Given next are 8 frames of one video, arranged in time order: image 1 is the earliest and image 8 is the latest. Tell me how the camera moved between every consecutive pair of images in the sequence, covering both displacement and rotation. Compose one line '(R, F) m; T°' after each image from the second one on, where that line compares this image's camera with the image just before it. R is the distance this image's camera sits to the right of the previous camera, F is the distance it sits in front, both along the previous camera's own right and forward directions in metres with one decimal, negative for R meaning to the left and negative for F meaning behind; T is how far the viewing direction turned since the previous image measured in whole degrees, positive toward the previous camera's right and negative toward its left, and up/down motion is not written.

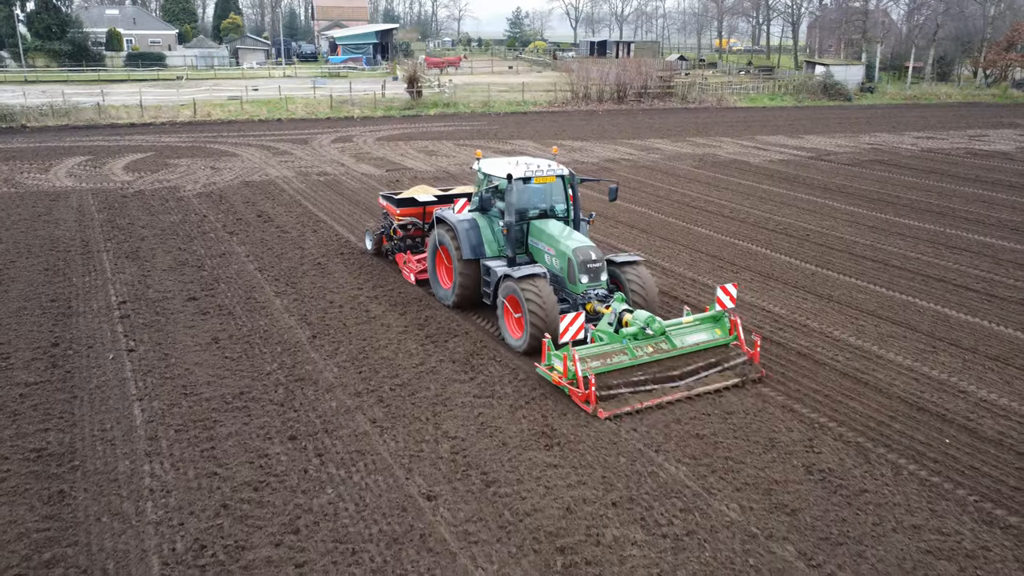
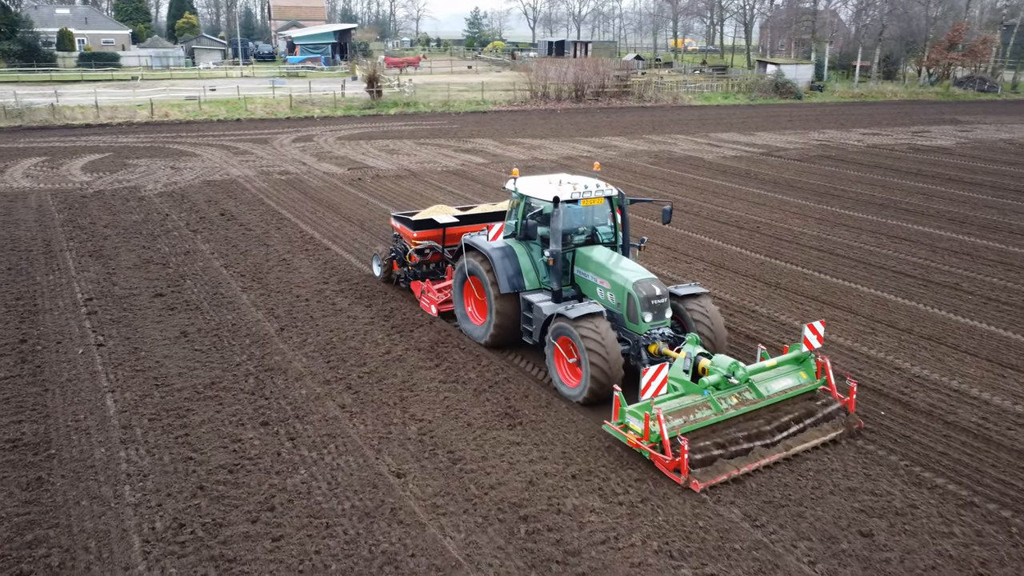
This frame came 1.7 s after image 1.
(0.0, -0.4) m; +3°
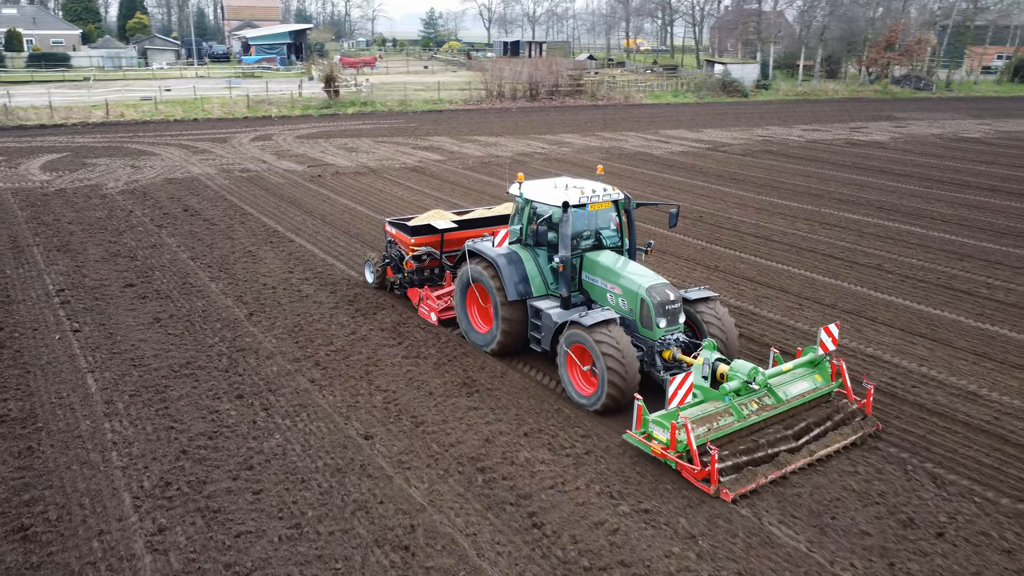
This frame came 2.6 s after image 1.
(0.0, -0.7) m; +3°
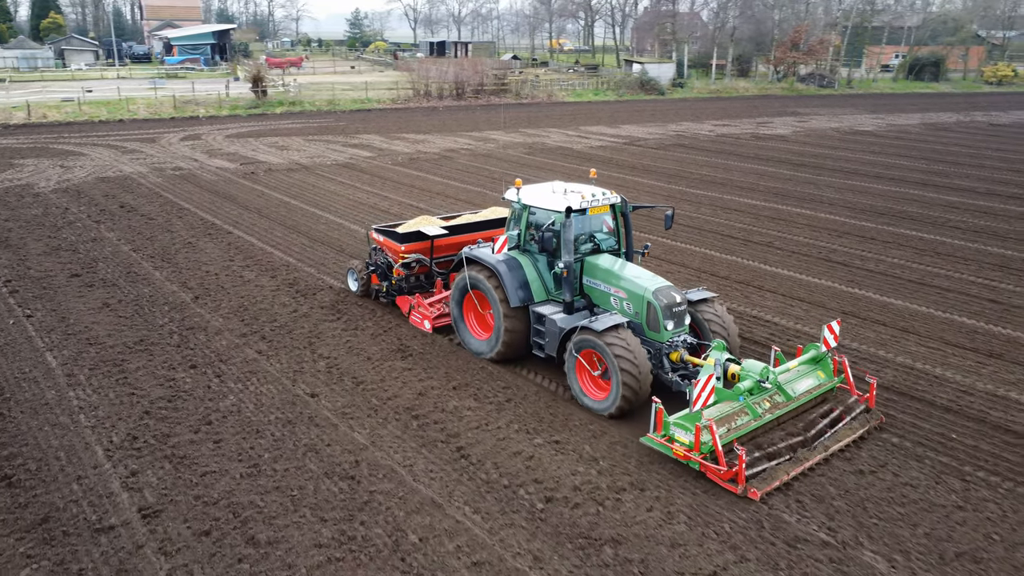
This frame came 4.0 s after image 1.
(+0.1, -1.1) m; +5°
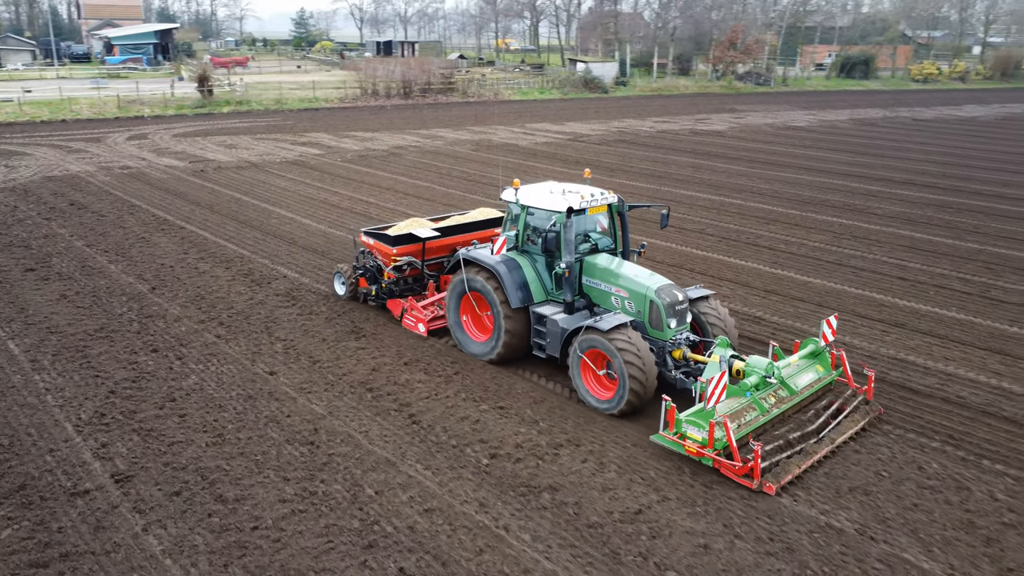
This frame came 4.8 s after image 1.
(+0.1, -0.6) m; +3°
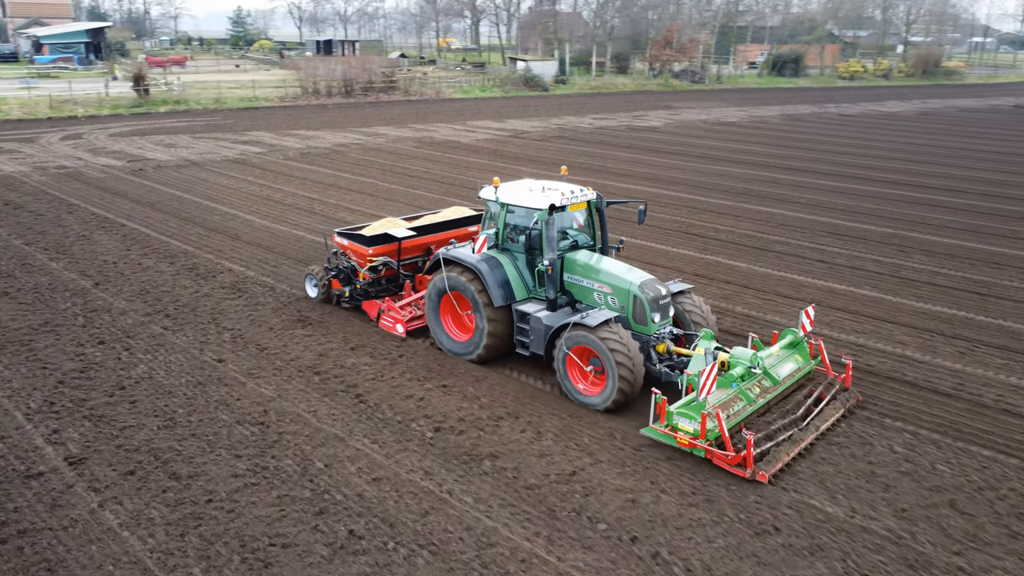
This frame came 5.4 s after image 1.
(+0.1, -0.4) m; +4°
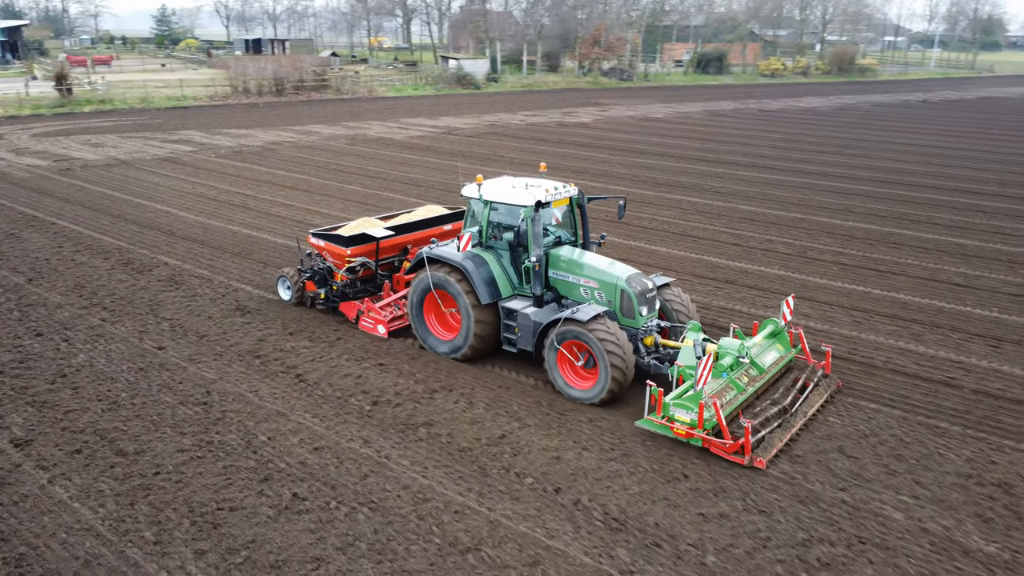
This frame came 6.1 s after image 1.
(+0.1, -0.5) m; +4°
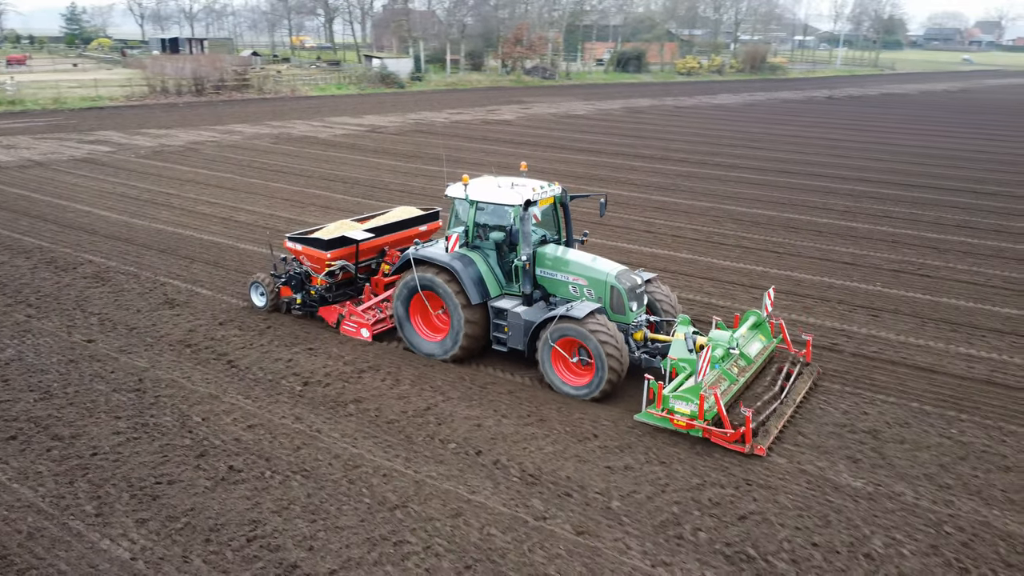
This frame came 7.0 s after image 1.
(+0.1, -0.6) m; +5°
